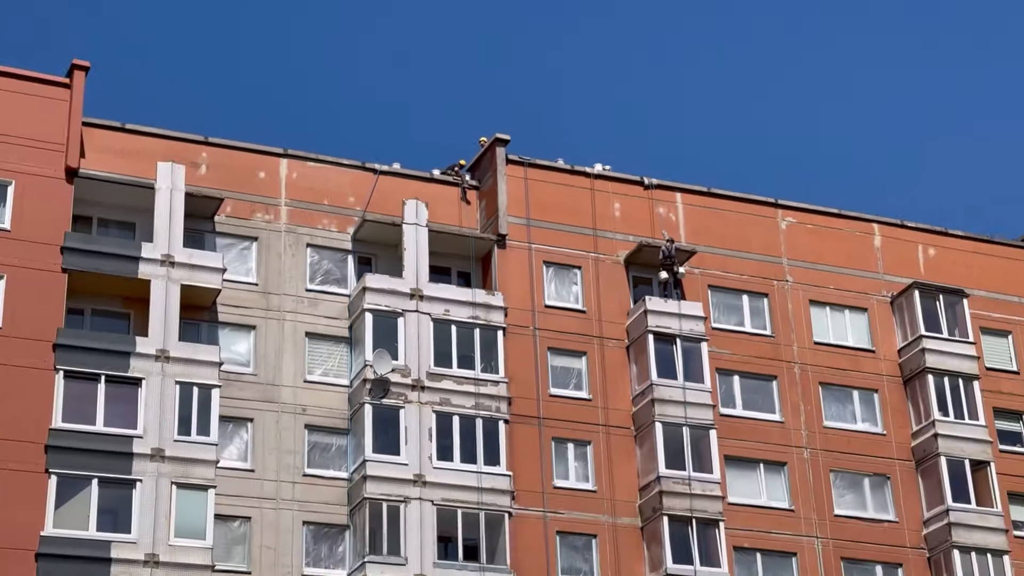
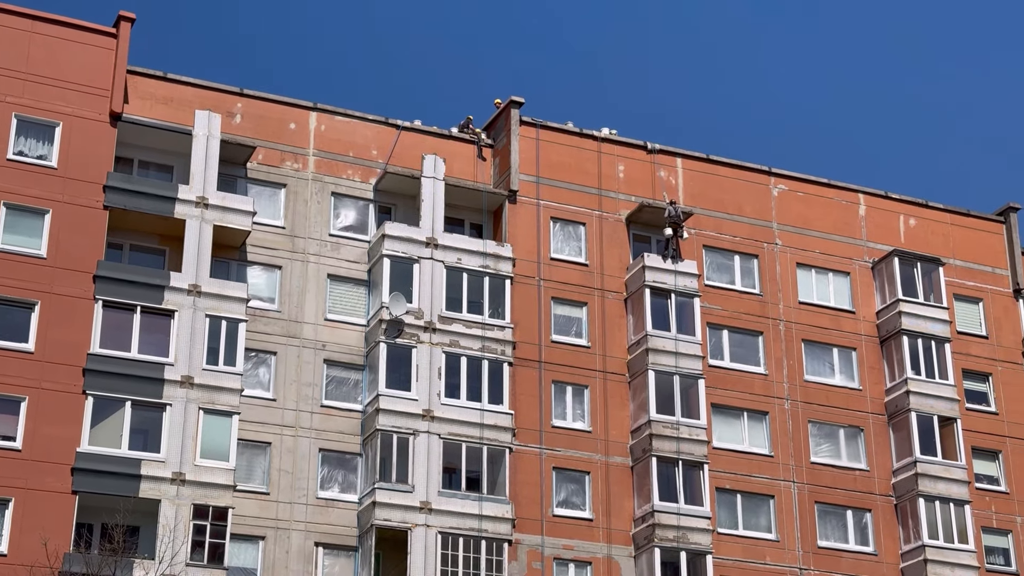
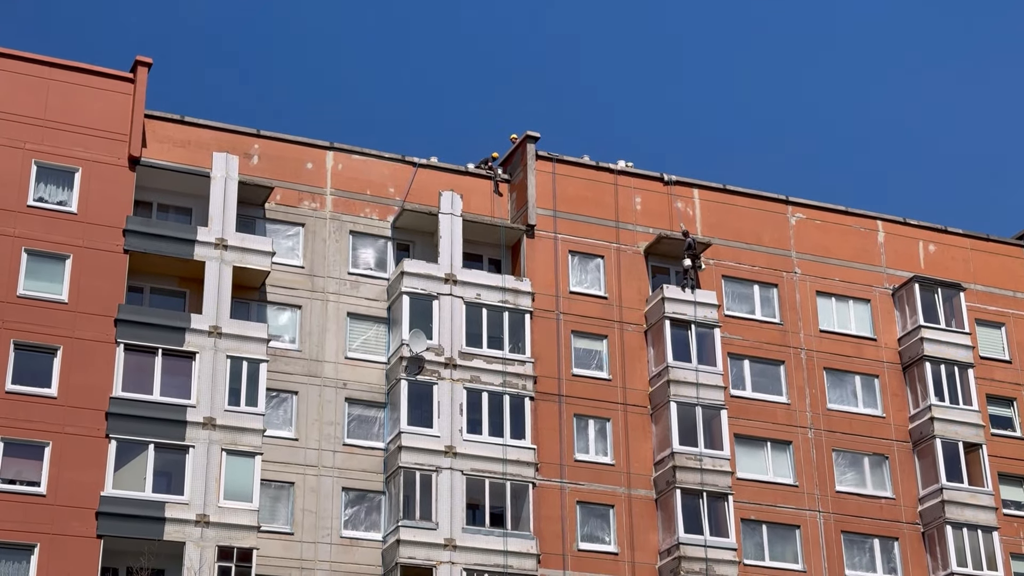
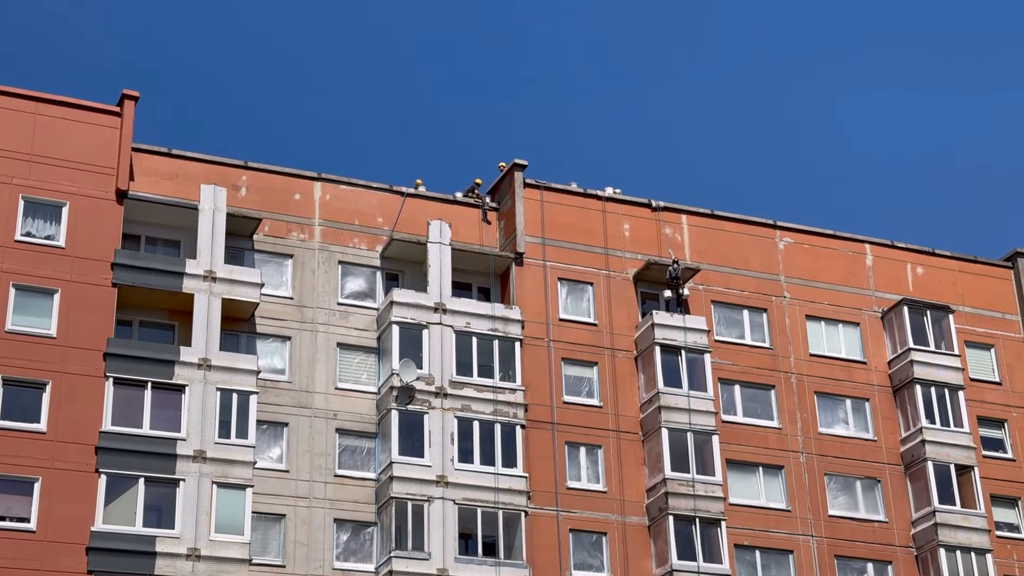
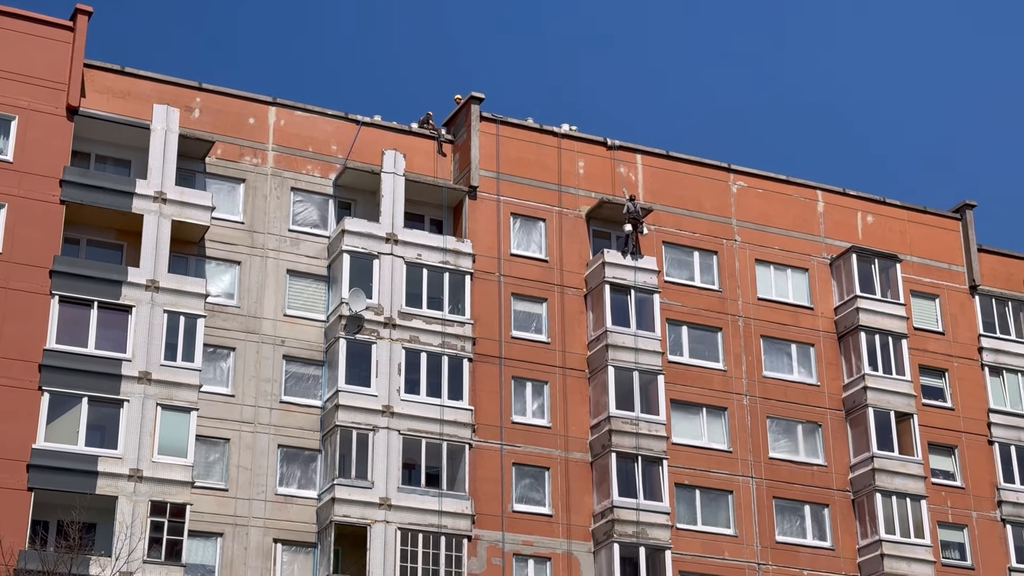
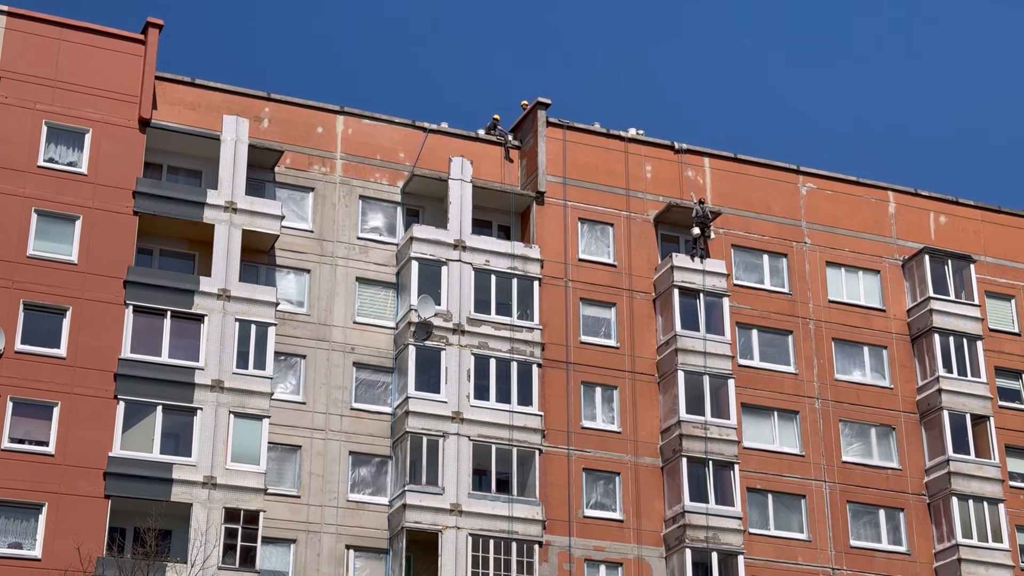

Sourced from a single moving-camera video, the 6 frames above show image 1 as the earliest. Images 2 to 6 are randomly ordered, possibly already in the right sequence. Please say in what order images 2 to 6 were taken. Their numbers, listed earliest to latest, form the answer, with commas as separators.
4, 3, 6, 2, 5
